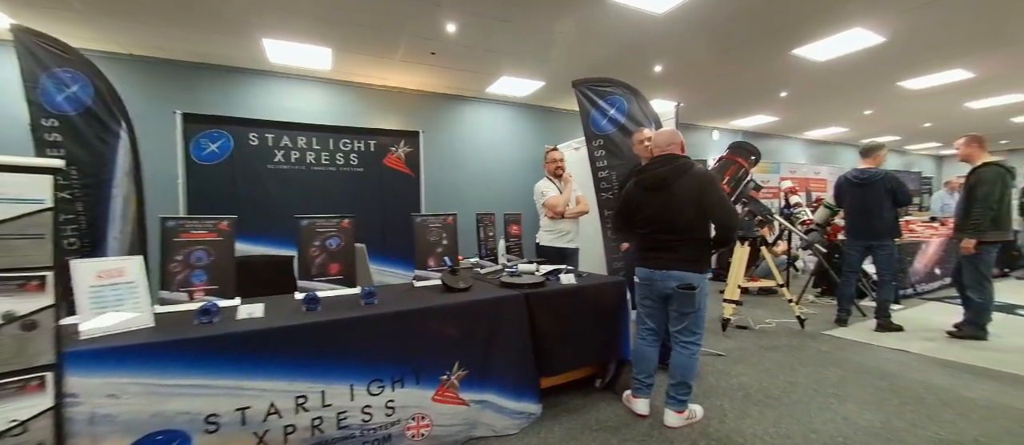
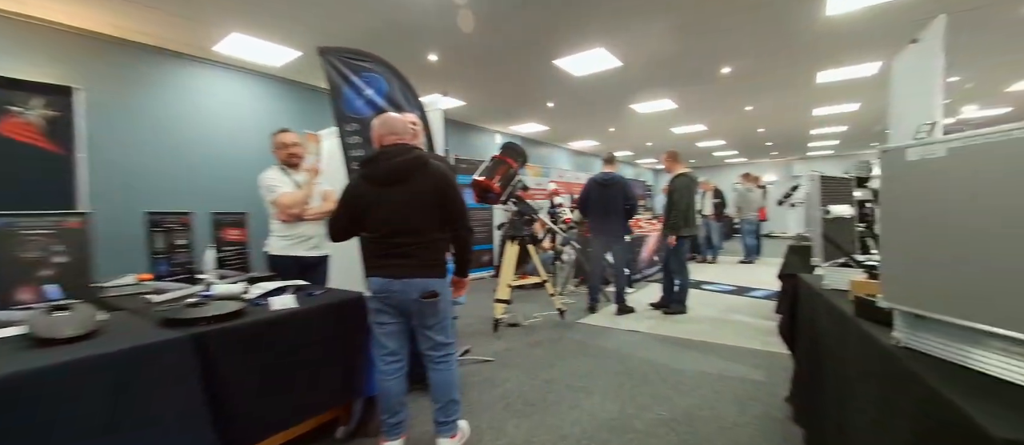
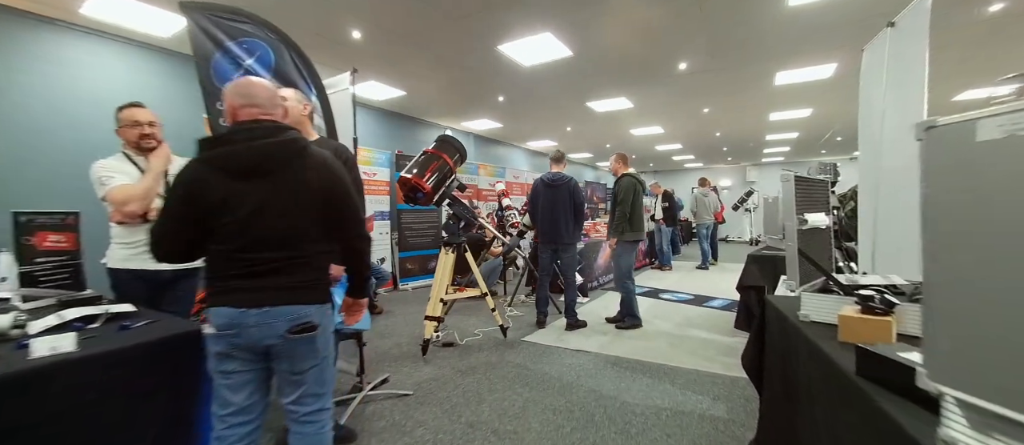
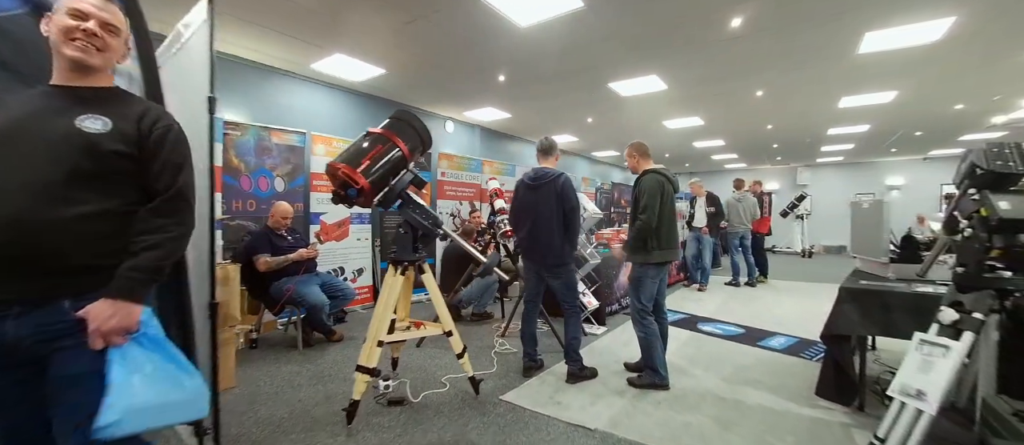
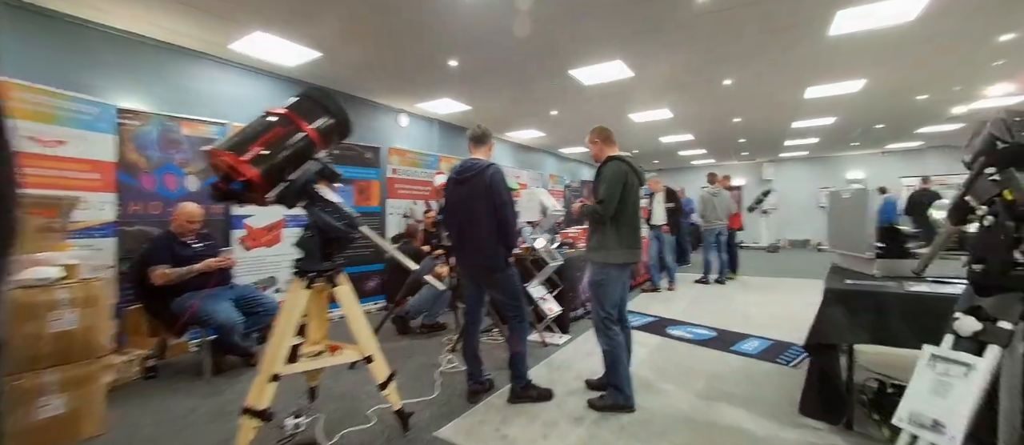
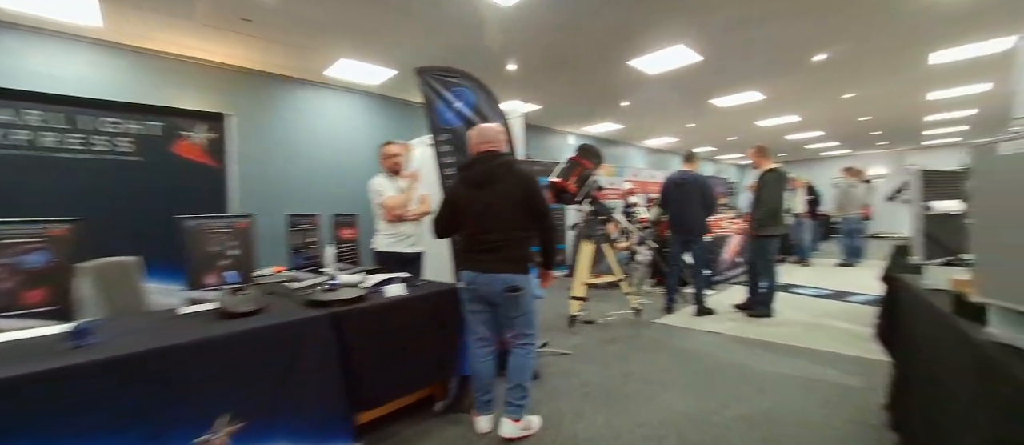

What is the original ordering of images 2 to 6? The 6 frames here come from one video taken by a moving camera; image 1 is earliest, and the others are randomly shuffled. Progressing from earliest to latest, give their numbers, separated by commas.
6, 2, 3, 4, 5
